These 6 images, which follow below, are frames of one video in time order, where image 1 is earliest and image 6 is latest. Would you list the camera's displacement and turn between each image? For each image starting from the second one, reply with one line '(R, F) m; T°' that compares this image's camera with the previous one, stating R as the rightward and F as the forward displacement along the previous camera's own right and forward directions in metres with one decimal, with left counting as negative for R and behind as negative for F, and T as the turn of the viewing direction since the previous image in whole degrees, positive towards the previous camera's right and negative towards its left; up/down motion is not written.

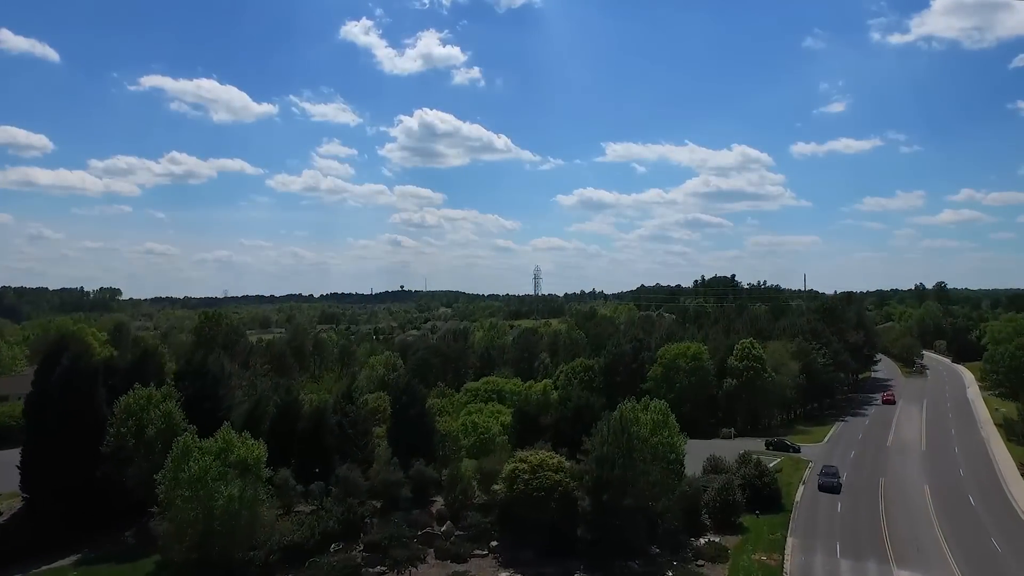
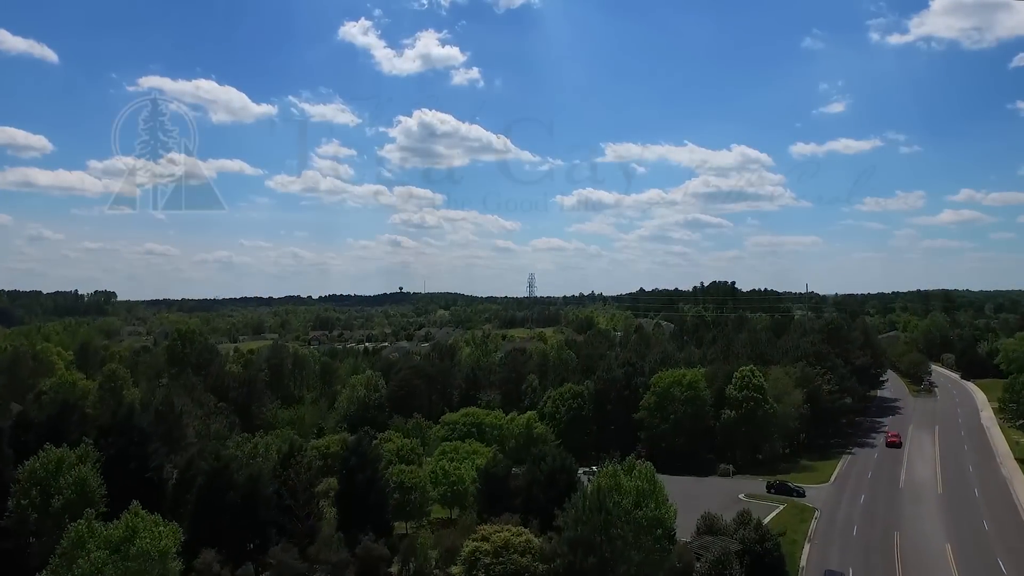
(+1.1, +3.3) m; 0°
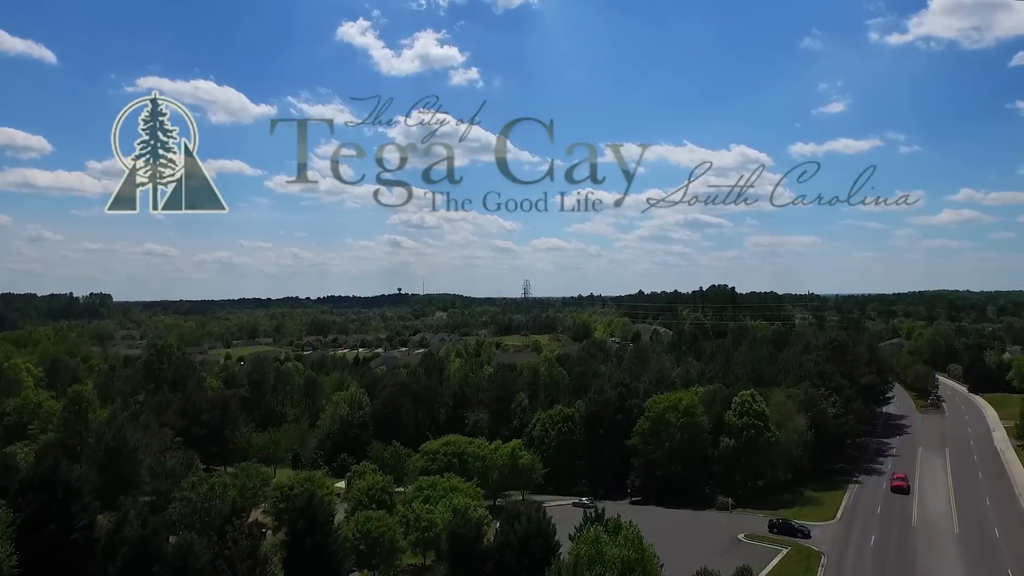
(+0.8, +2.7) m; 0°
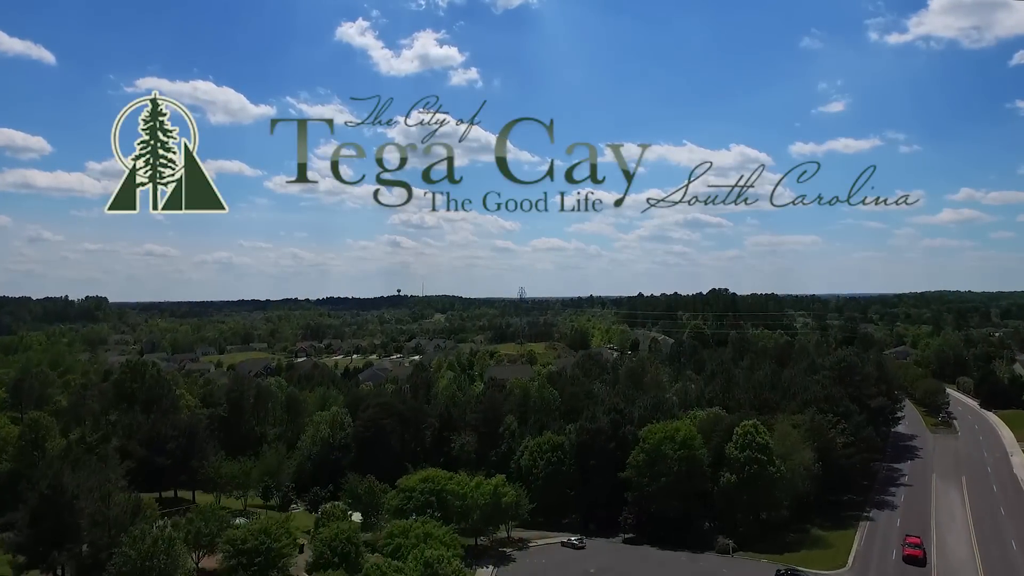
(+0.8, +3.0) m; 0°
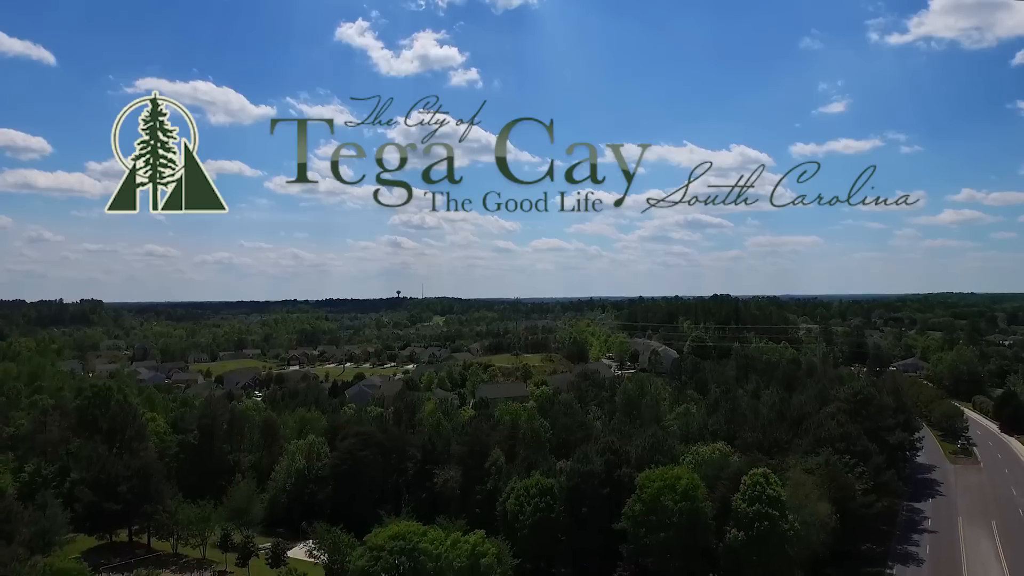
(+0.9, +3.9) m; 0°
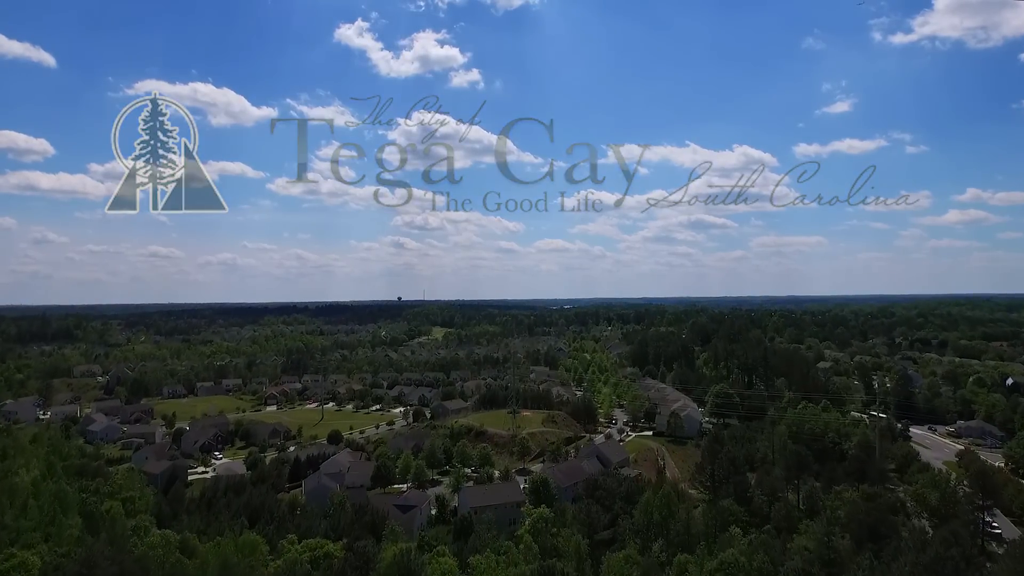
(+1.0, +15.9) m; 0°
